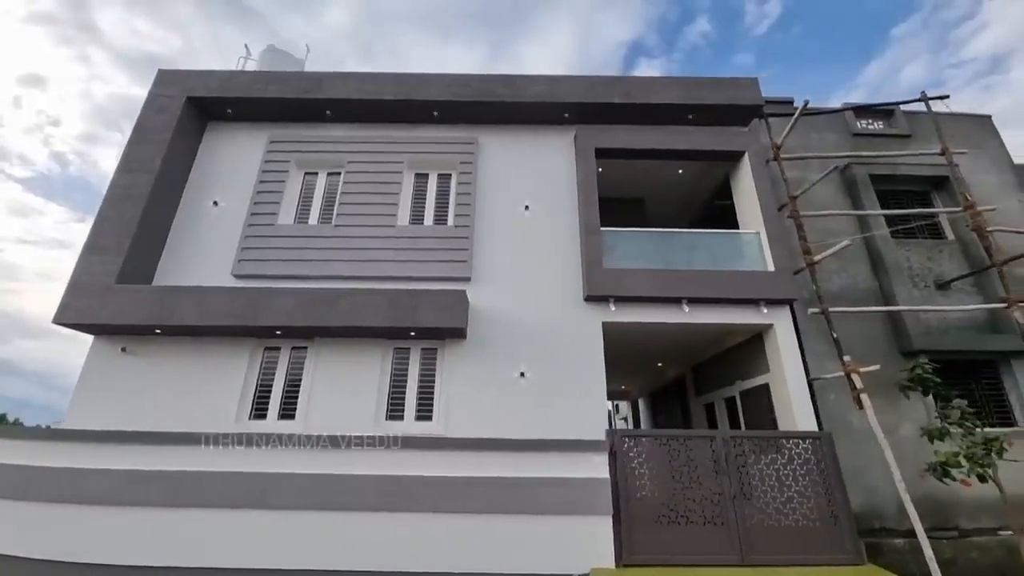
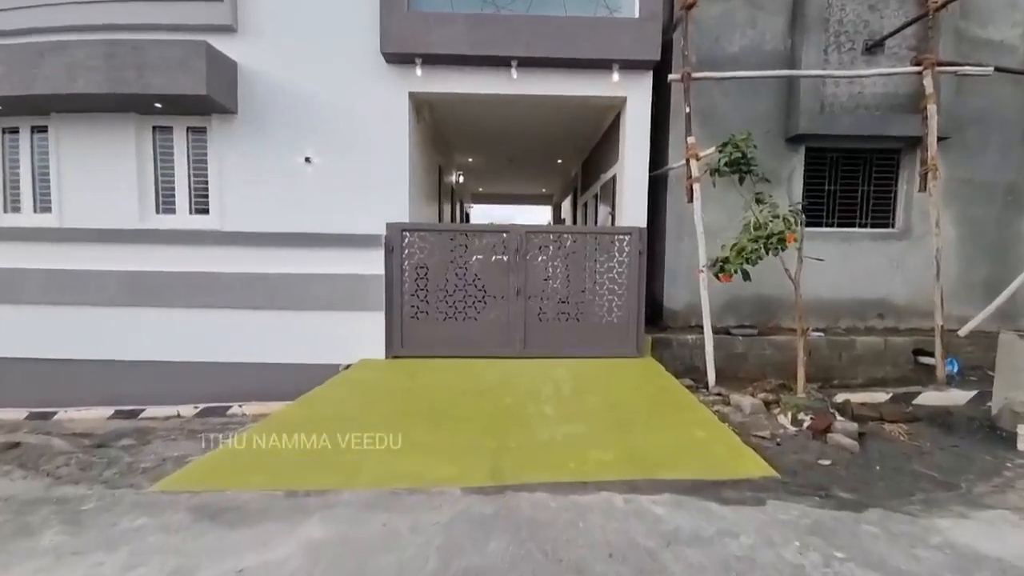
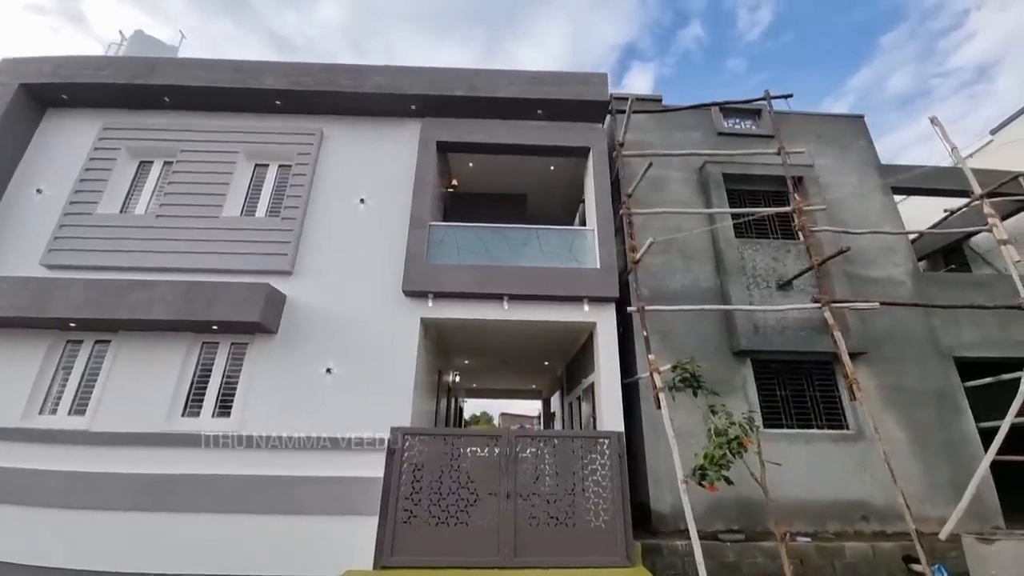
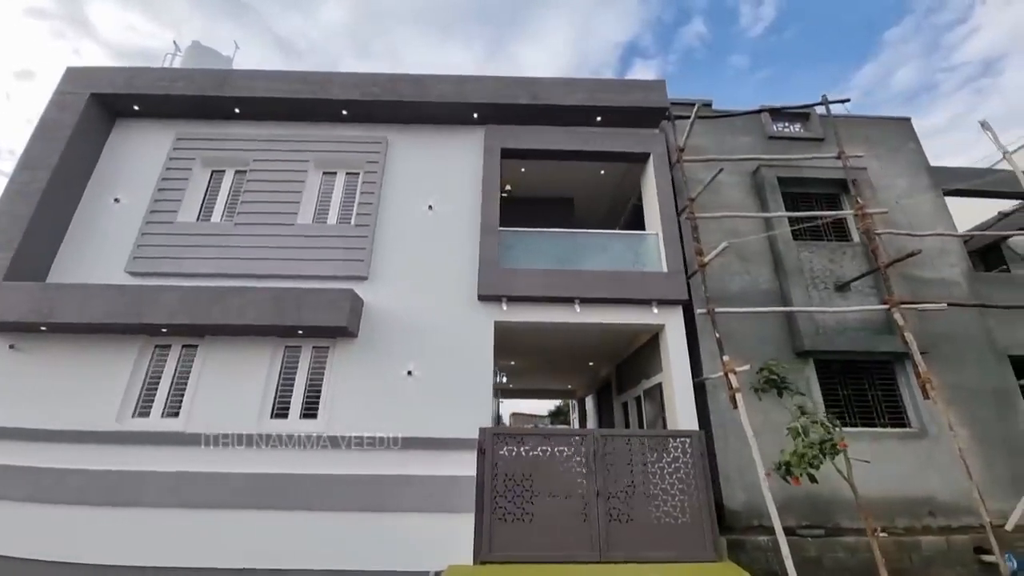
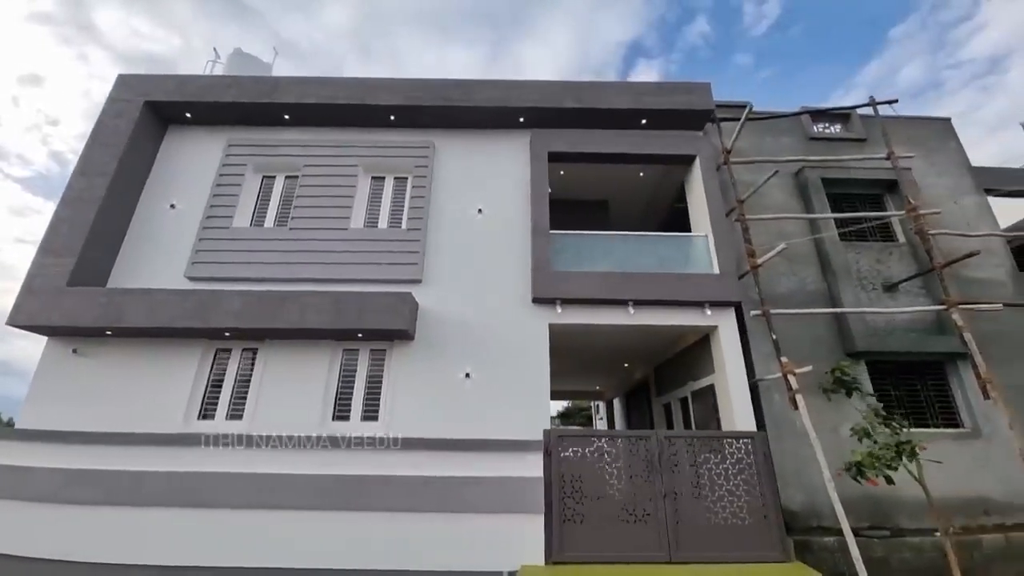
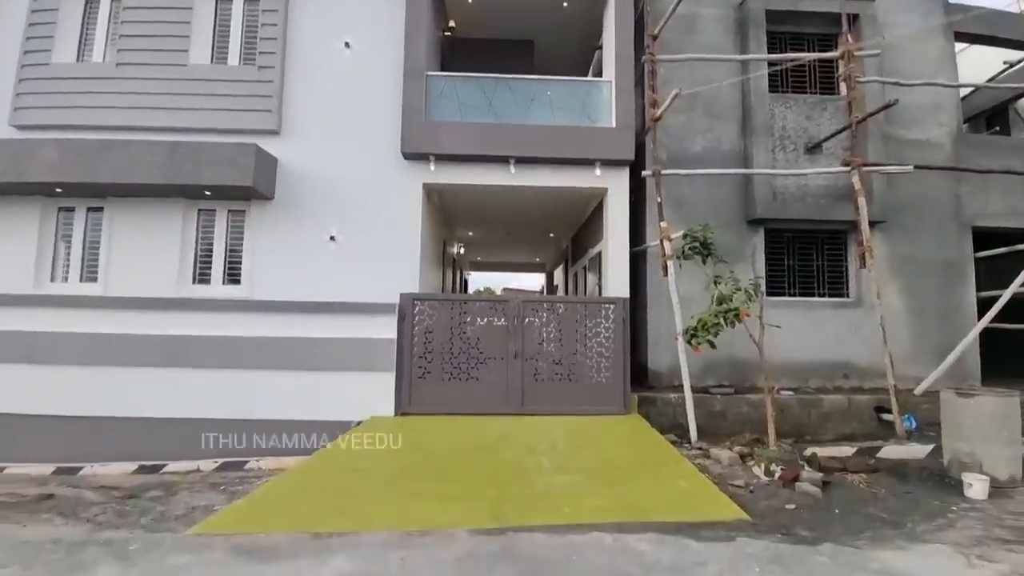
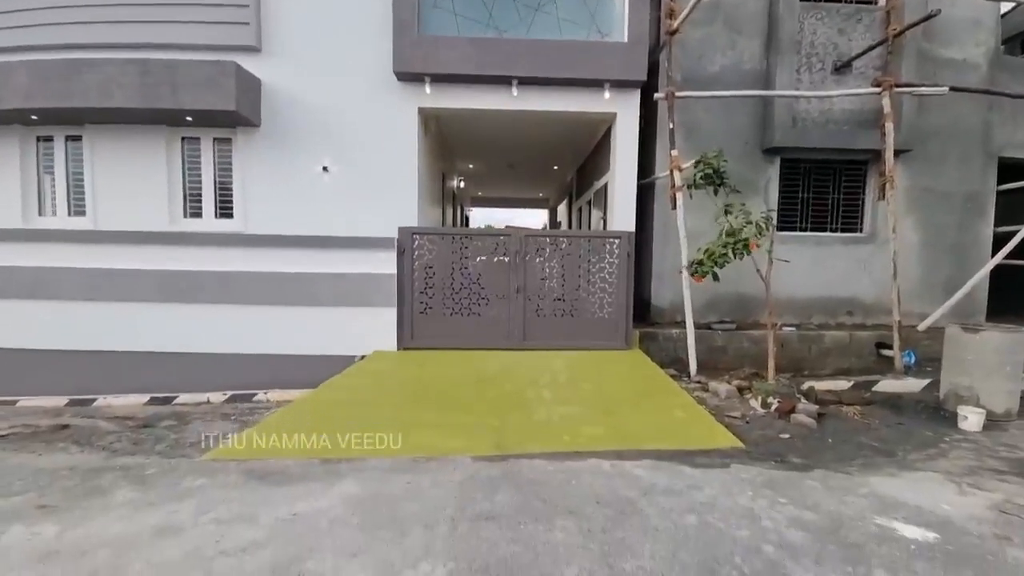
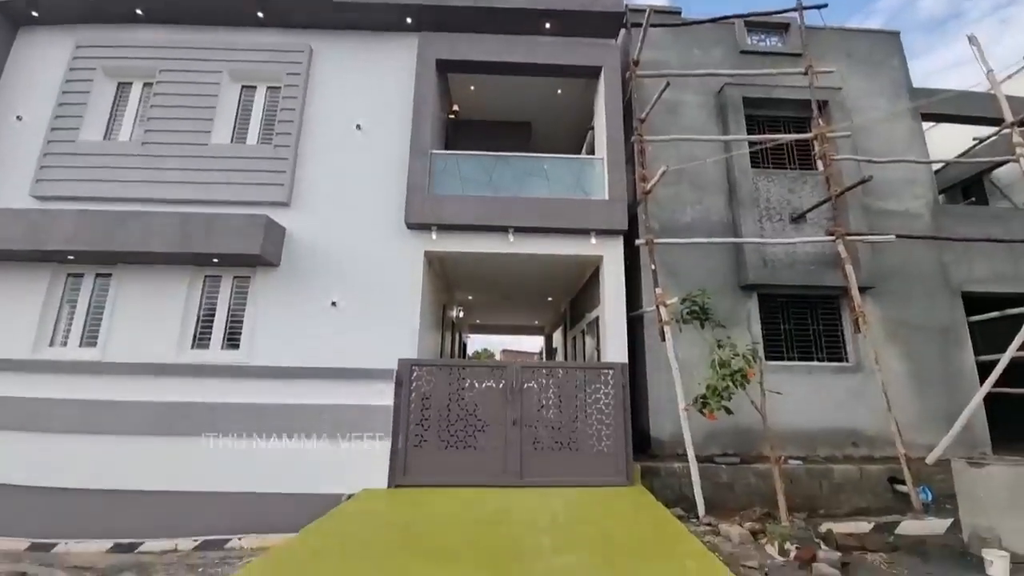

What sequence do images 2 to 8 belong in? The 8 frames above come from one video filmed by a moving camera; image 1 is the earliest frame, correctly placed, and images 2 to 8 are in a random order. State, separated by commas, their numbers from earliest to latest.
5, 4, 3, 8, 6, 7, 2
